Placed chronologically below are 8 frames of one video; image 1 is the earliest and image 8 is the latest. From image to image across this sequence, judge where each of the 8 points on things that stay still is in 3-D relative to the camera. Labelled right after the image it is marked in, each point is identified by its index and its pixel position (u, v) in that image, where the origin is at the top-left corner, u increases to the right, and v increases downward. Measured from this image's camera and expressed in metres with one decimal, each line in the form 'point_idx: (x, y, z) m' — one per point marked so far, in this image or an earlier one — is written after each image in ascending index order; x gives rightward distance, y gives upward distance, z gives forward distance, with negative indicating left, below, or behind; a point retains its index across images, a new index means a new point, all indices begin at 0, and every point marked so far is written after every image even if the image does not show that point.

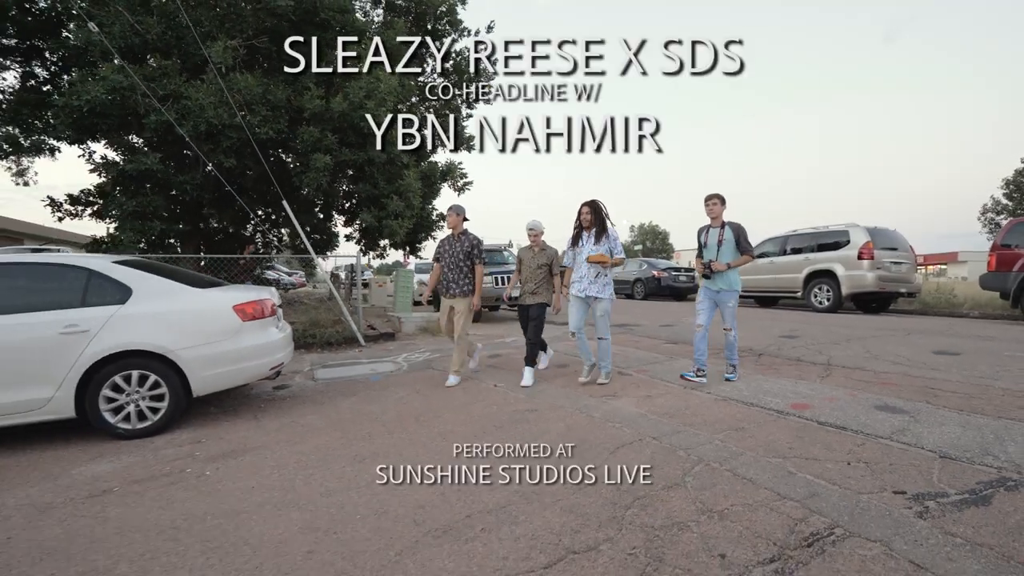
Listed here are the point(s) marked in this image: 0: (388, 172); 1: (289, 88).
0: (-2.8, +2.6, +12.2) m
1: (-4.8, +4.2, +11.4) m
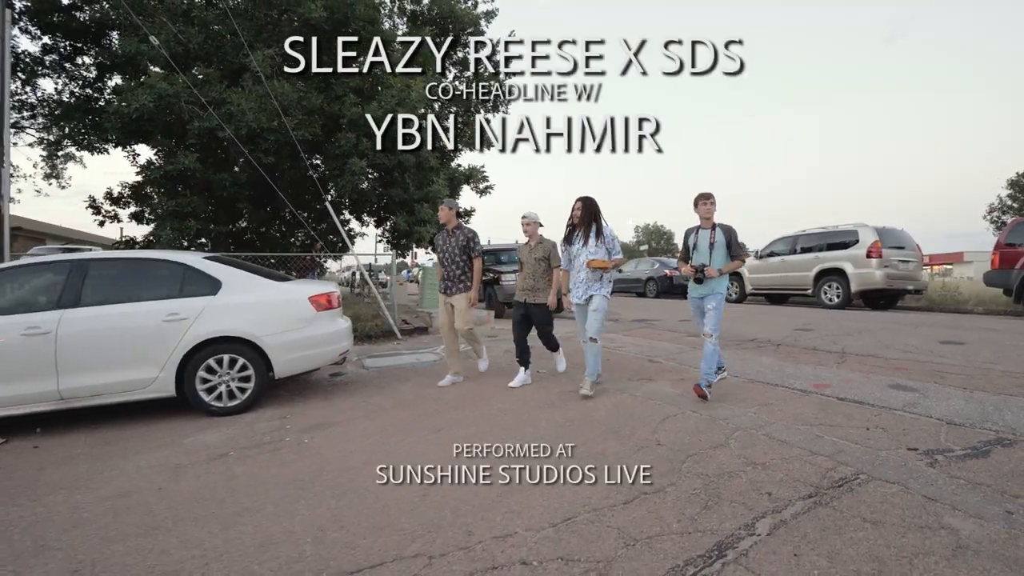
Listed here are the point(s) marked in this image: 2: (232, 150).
0: (-2.3, +2.6, +12.8) m
1: (-4.3, +4.2, +12.0) m
2: (-6.0, +2.8, +11.4) m
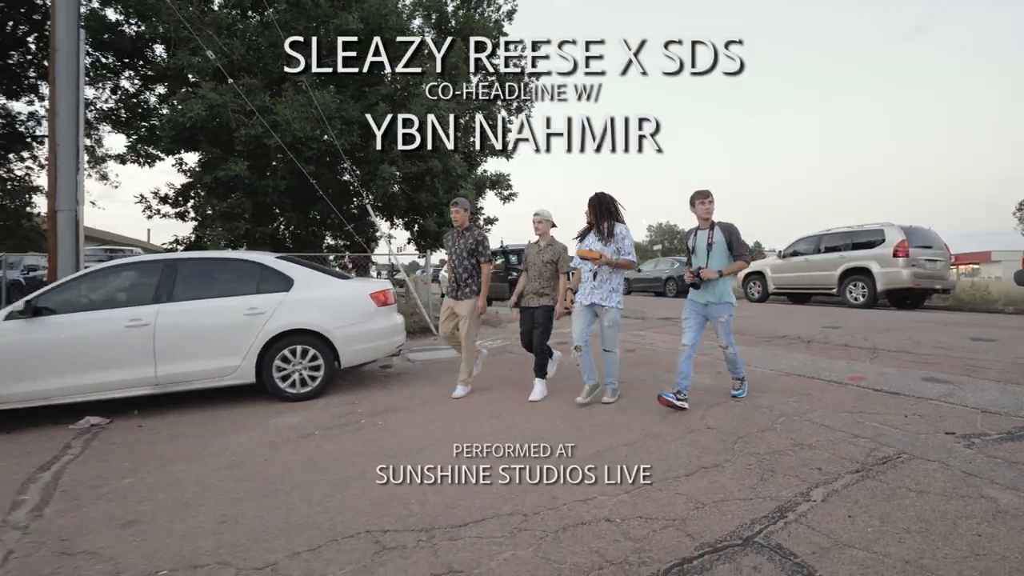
0: (-1.5, +2.7, +13.2) m
1: (-3.5, +4.3, +12.5) m
2: (-5.3, +2.9, +11.9) m
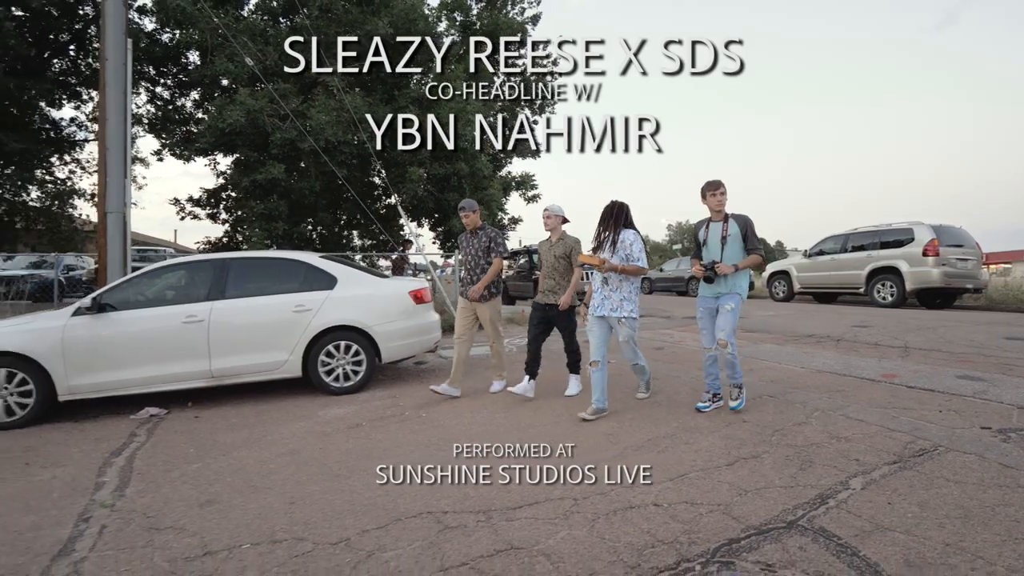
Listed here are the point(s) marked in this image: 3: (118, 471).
0: (-0.9, +2.7, +13.4) m
1: (-2.9, +4.3, +12.8) m
2: (-4.7, +2.9, +12.3) m
3: (-2.8, -1.3, +3.9) m
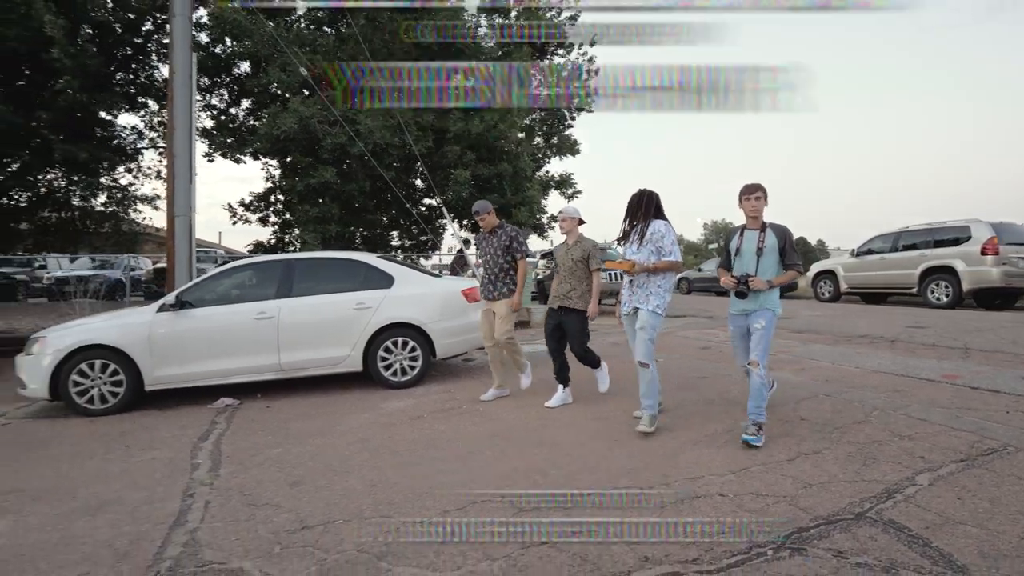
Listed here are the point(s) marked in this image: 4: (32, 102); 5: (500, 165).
0: (+0.1, +2.7, +13.6) m
1: (-1.9, +4.3, +13.1) m
2: (-3.8, +2.9, +12.7) m
3: (-2.4, -1.3, +4.2) m
4: (-10.9, +4.2, +12.2) m
5: (-0.2, +3.0, +13.2) m
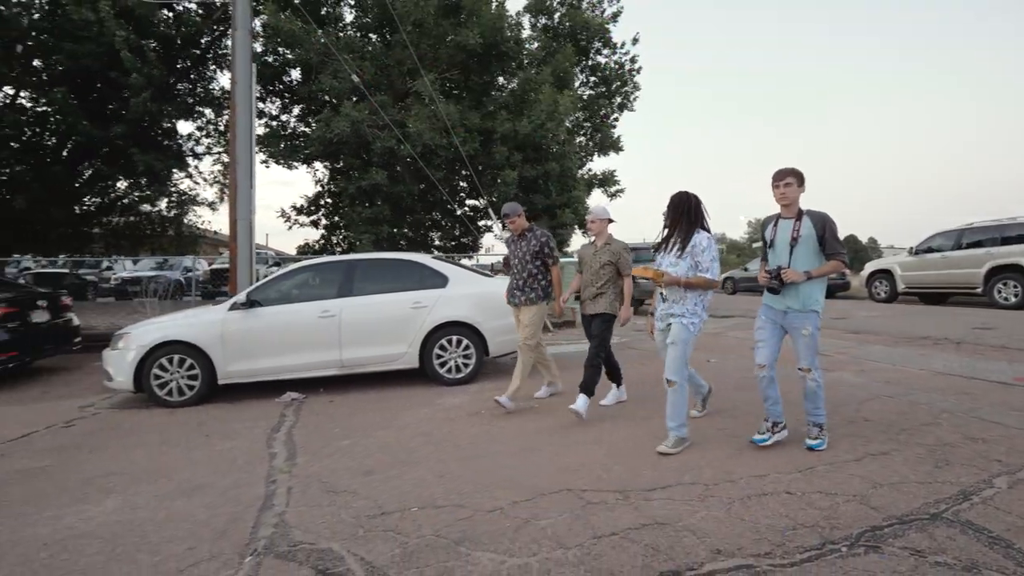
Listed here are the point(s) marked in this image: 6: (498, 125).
0: (+1.2, +2.7, +13.7) m
1: (-0.8, +4.3, +13.3) m
2: (-2.7, +2.9, +13.0) m
3: (-1.9, -1.3, +4.5) m
4: (-9.9, +4.2, +13.0) m
5: (+0.8, +3.1, +13.3) m
6: (-0.3, +3.9, +13.0) m
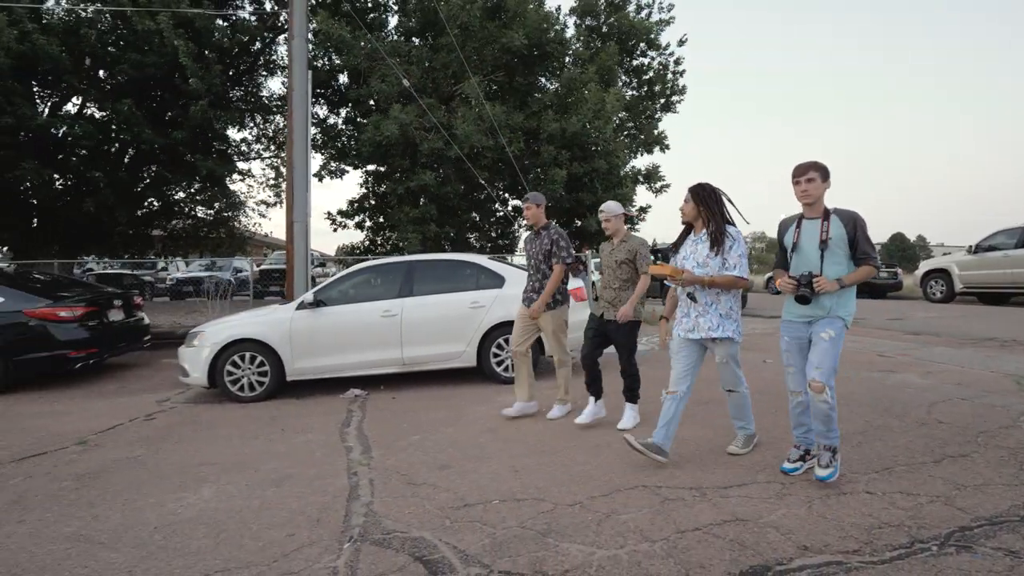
0: (+2.3, +2.7, +13.7) m
1: (+0.2, +4.3, +13.4) m
2: (-1.7, +2.9, +13.3) m
3: (-1.4, -1.3, +4.7) m
4: (-8.8, +4.2, +13.7) m
5: (+1.9, +3.1, +13.3) m
6: (+0.7, +3.9, +13.1) m
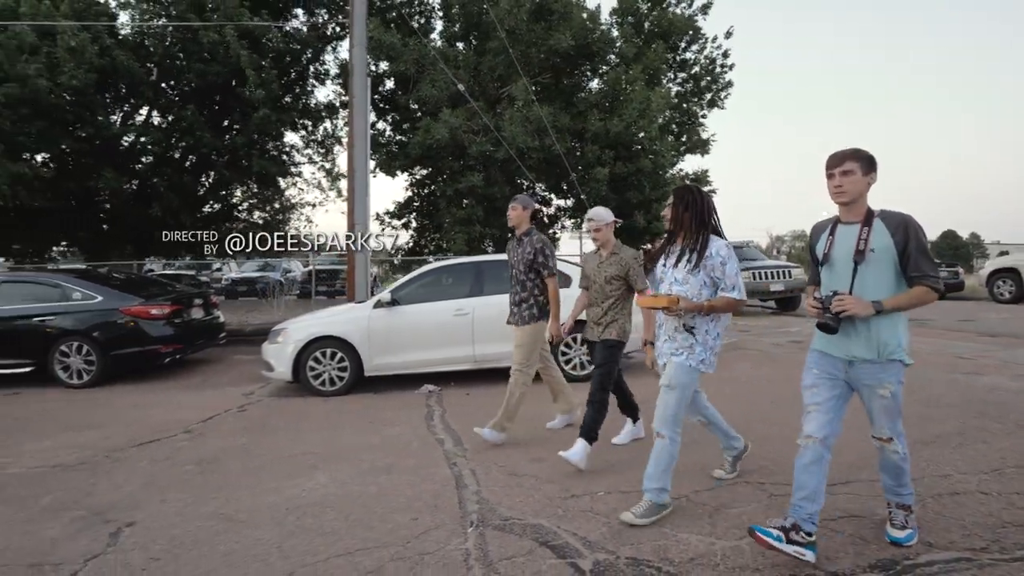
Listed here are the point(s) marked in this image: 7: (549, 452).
0: (+3.6, +2.7, +13.7) m
1: (+1.5, +4.3, +13.5) m
2: (-0.4, +2.9, +13.4) m
3: (-0.6, -1.3, +4.9) m
4: (-7.5, +4.2, +14.3) m
5: (+3.2, +3.1, +13.3) m
6: (+2.0, +3.9, +13.1) m
7: (+0.3, -1.3, +4.2) m
